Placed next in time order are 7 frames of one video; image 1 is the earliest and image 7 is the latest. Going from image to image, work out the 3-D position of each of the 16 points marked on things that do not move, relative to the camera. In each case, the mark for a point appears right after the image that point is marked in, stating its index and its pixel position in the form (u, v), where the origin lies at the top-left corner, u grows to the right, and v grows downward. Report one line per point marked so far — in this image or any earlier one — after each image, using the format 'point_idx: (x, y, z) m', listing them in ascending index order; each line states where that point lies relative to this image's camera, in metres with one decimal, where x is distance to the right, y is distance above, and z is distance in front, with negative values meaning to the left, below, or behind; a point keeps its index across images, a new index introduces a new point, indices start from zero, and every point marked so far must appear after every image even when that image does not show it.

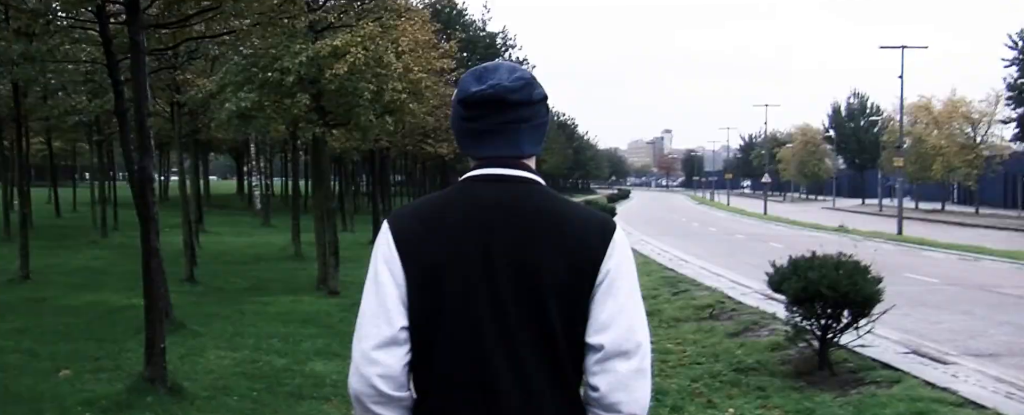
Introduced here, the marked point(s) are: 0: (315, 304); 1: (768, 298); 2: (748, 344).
0: (-2.8, -1.4, +13.3) m
1: (+4.7, -1.6, +17.3) m
2: (+3.2, -1.8, +12.9) m
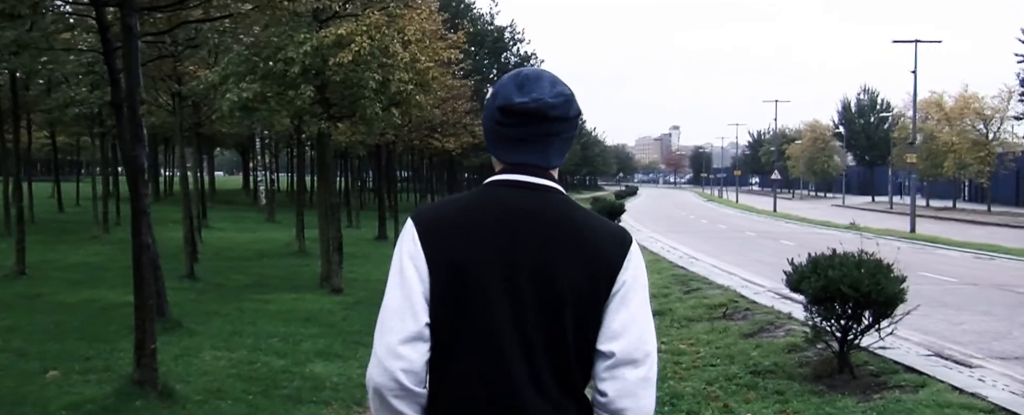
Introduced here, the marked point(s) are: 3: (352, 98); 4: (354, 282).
0: (-2.7, -1.3, +13.0) m
1: (+4.8, -1.6, +16.9) m
2: (+3.3, -1.8, +12.5) m
3: (-2.5, +1.7, +14.8) m
4: (-3.0, -1.4, +17.6) m
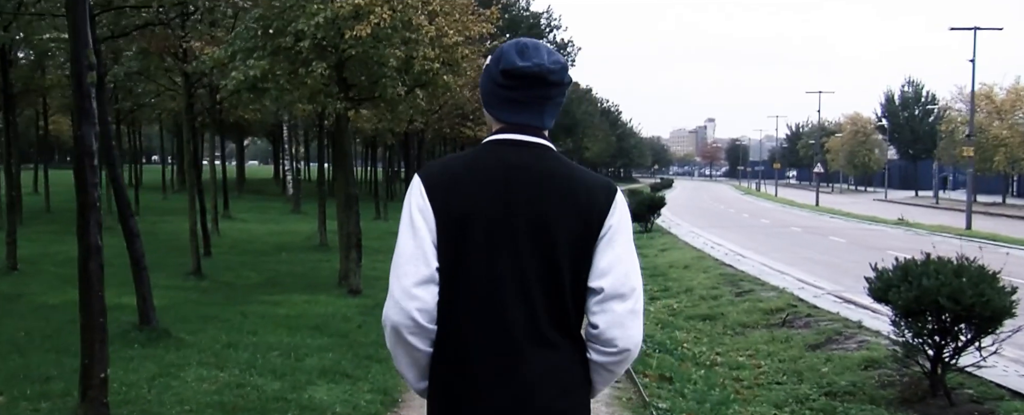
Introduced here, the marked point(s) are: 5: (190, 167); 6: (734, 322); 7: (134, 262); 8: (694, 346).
0: (-2.3, -1.2, +11.7) m
1: (+5.4, -1.5, +15.3) m
2: (+3.7, -1.8, +11.0) m
3: (-2.0, +1.8, +13.4) m
4: (-2.4, -1.3, +16.3) m
5: (-6.0, +0.7, +16.9) m
6: (+3.3, -1.7, +14.0) m
7: (-3.4, -0.5, +8.6) m
8: (+2.4, -1.8, +12.4) m
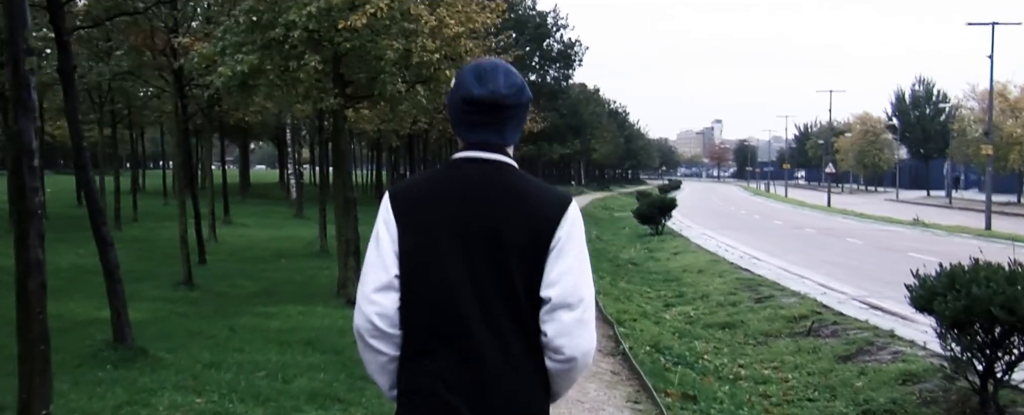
0: (-2.2, -1.3, +10.9) m
1: (+5.5, -1.5, +14.6) m
2: (+3.8, -1.8, +10.2) m
3: (-1.9, +1.8, +12.7) m
4: (-2.2, -1.4, +15.5) m
5: (-5.9, +0.6, +16.2) m
6: (+3.4, -1.7, +13.2) m
7: (-3.3, -0.5, +7.8) m
8: (+2.5, -1.8, +11.6) m
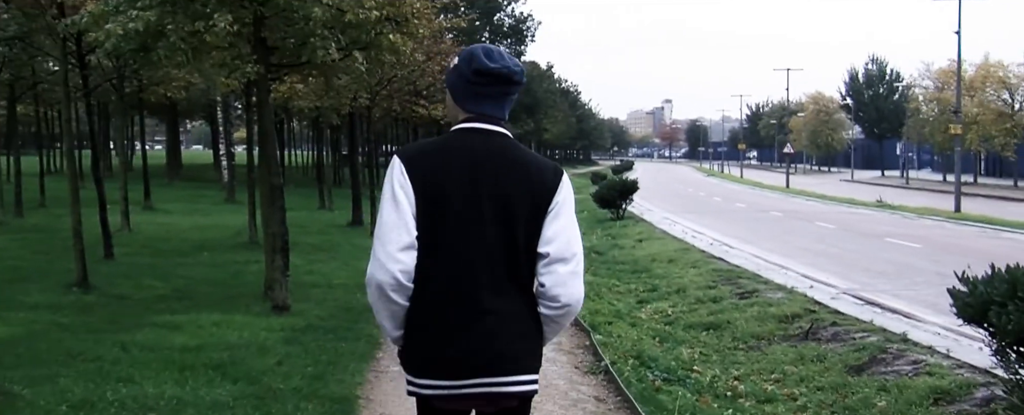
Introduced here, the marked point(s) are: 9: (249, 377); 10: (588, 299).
0: (-2.6, -1.2, +9.1) m
1: (+4.9, -1.3, +13.1) m
2: (+3.5, -1.7, +8.7) m
3: (-2.4, +1.9, +10.8) m
4: (-2.9, -1.2, +13.7) m
5: (-6.5, +0.8, +14.2) m
6: (+2.9, -1.6, +11.7) m
7: (-3.6, -0.5, +5.9) m
8: (+2.0, -1.7, +10.0) m
9: (-1.9, -1.3, +7.0) m
10: (+1.2, -1.4, +14.4) m
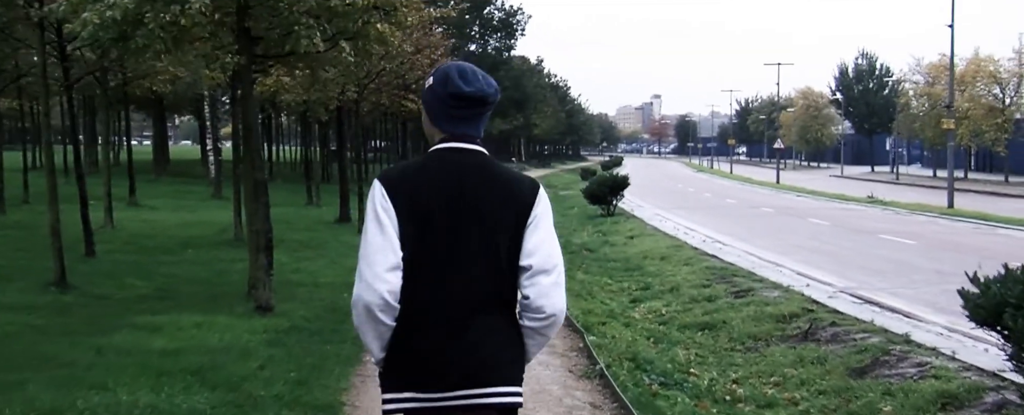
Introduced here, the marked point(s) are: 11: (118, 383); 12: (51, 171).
0: (-2.6, -1.1, +8.7) m
1: (+4.8, -1.3, +12.8) m
2: (+3.4, -1.6, +8.4) m
3: (-2.5, +1.9, +10.4) m
4: (-3.0, -1.1, +13.3) m
5: (-6.7, +0.9, +13.7) m
6: (+2.8, -1.5, +11.4) m
7: (-3.6, -0.5, +5.5) m
8: (+1.9, -1.7, +9.7) m
9: (-2.0, -1.2, +6.7) m
10: (+1.0, -1.3, +14.1) m
11: (-2.8, -1.2, +6.5) m
12: (-6.3, +0.5, +13.1) m
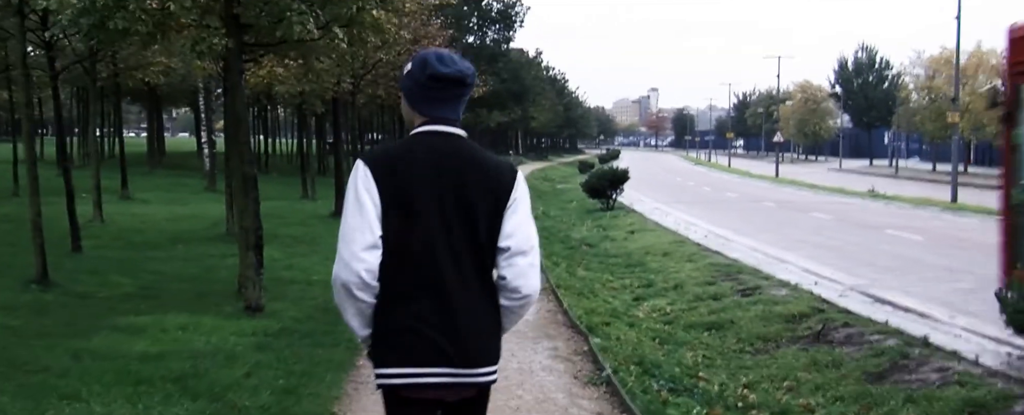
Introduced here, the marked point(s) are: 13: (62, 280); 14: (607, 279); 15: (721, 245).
0: (-2.6, -1.1, +8.3) m
1: (+4.8, -1.2, +12.4) m
2: (+3.4, -1.6, +7.9) m
3: (-2.5, +2.0, +9.9) m
4: (-3.0, -1.0, +12.9) m
5: (-6.7, +1.0, +13.2) m
6: (+2.8, -1.5, +10.9) m
7: (-3.6, -0.5, +5.1) m
8: (+1.9, -1.6, +9.3) m
9: (-2.0, -1.2, +6.2) m
10: (+1.0, -1.3, +13.7) m
11: (-2.7, -1.2, +6.1) m
12: (-6.3, +0.6, +12.6) m
13: (-5.5, -0.8, +11.5) m
14: (+1.6, -1.2, +15.4) m
15: (+4.2, -0.7, +18.8) m
